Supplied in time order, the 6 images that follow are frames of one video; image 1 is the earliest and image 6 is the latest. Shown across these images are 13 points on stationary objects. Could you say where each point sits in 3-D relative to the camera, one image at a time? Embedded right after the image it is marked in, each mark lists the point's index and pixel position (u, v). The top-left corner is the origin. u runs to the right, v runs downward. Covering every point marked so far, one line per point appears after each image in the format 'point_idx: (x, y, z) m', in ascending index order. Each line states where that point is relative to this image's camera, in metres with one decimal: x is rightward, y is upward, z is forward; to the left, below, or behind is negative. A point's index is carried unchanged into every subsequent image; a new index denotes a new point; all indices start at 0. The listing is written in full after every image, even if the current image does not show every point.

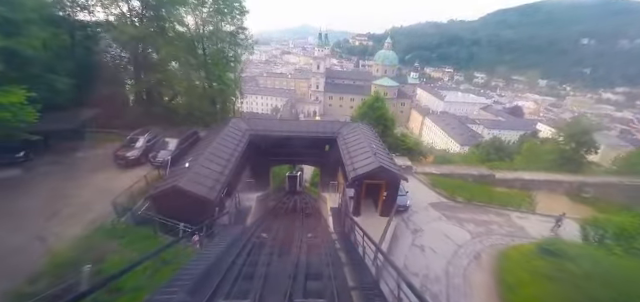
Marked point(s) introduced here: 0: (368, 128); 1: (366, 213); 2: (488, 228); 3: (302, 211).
0: (+1.7, +0.8, +9.5) m
1: (+1.2, -1.7, +7.5) m
2: (+4.7, -2.1, +7.3) m
3: (-0.5, -1.7, +7.7) m
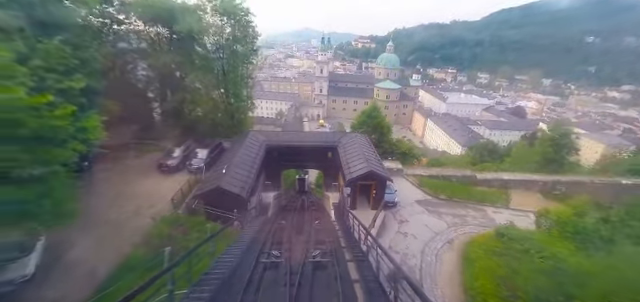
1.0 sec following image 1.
0: (+1.8, +0.5, +11.2) m
1: (+1.4, -1.9, +9.1) m
2: (+4.8, -2.3, +8.9) m
3: (-0.3, -1.9, +9.3) m
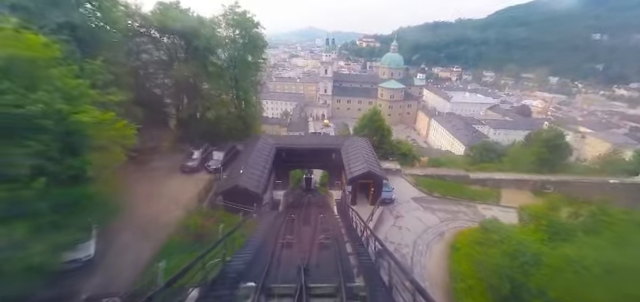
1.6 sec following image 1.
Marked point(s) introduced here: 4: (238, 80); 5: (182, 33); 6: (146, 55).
0: (+2.0, +0.5, +12.1) m
1: (+1.6, -2.0, +10.1) m
2: (+5.0, -2.4, +9.8) m
3: (-0.2, -2.0, +10.3) m
4: (-4.2, +3.7, +13.7) m
5: (-6.4, +5.5, +12.4) m
6: (-8.1, +4.5, +12.5) m
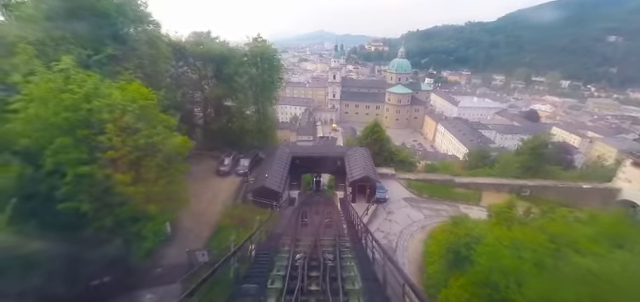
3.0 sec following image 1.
0: (+2.4, +0.1, +14.4) m
1: (+1.9, -2.4, +12.3) m
2: (+5.3, -2.7, +11.9) m
3: (+0.2, -2.4, +12.6) m
4: (-3.7, +3.3, +16.2) m
5: (-5.9, +5.2, +14.9) m
6: (-7.7, +4.1, +15.1) m
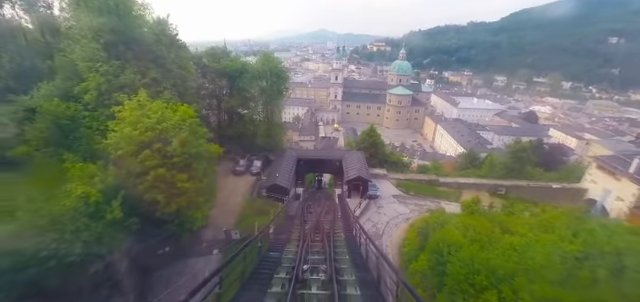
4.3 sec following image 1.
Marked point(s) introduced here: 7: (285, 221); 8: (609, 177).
0: (+2.5, -0.1, +16.5) m
1: (+1.9, -2.6, +14.5) m
2: (+5.3, -3.0, +14.1) m
3: (+0.2, -2.5, +14.8) m
4: (-3.6, +3.1, +18.4) m
5: (-5.8, +5.0, +17.1) m
6: (-7.5, +4.0, +17.3) m
7: (-1.4, -2.7, +10.7) m
8: (+16.7, -1.5, +15.4) m
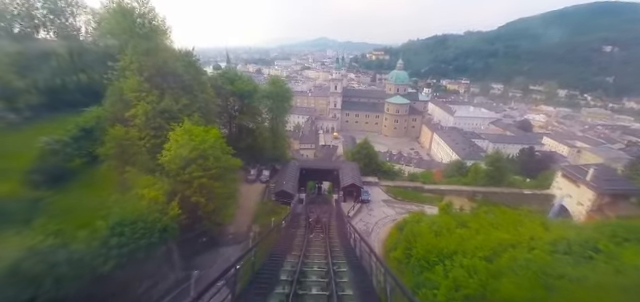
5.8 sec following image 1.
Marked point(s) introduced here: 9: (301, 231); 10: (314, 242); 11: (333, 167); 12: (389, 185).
0: (+2.5, -0.9, +19.0) m
1: (+1.9, -3.3, +16.9) m
2: (+5.3, -3.7, +16.5) m
3: (+0.2, -3.2, +17.2) m
4: (-3.6, +2.3, +20.9) m
5: (-5.8, +4.3, +19.7) m
6: (-7.6, +3.2, +19.9) m
7: (-1.4, -3.3, +13.1) m
8: (+16.6, -2.2, +17.8) m
9: (-0.8, -3.4, +11.6) m
10: (-0.2, -3.5, +10.4) m
11: (+1.0, -1.1, +18.5) m
12: (+5.1, -2.5, +19.4) m
